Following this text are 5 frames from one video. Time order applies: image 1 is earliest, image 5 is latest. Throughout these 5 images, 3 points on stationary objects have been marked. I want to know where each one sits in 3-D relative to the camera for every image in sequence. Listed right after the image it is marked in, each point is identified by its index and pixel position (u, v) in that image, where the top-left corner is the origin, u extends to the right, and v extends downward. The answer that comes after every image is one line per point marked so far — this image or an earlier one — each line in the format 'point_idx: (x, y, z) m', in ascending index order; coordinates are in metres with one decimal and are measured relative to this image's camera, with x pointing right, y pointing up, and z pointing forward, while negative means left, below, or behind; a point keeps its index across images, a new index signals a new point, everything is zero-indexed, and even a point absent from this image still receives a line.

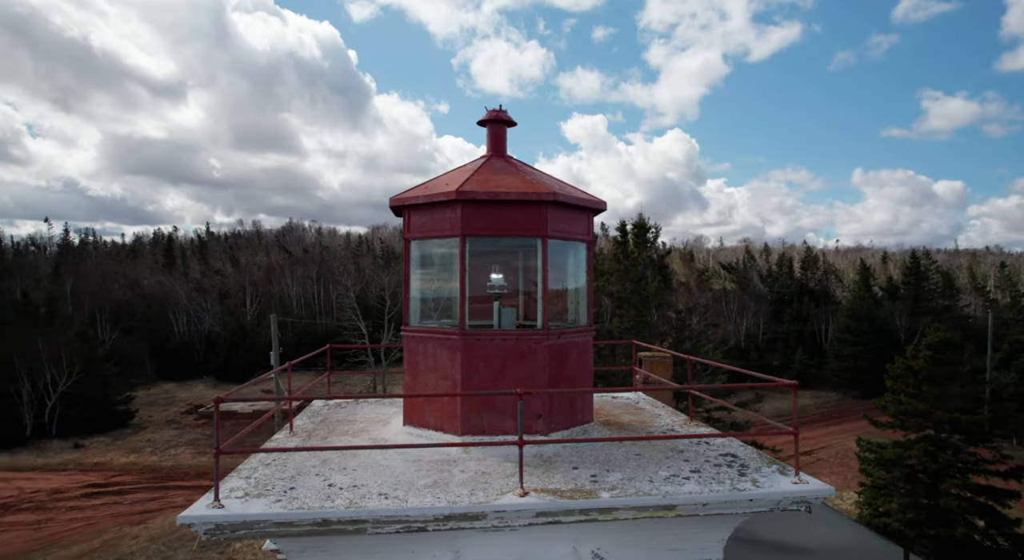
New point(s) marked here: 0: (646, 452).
0: (+1.2, -1.6, +5.6) m
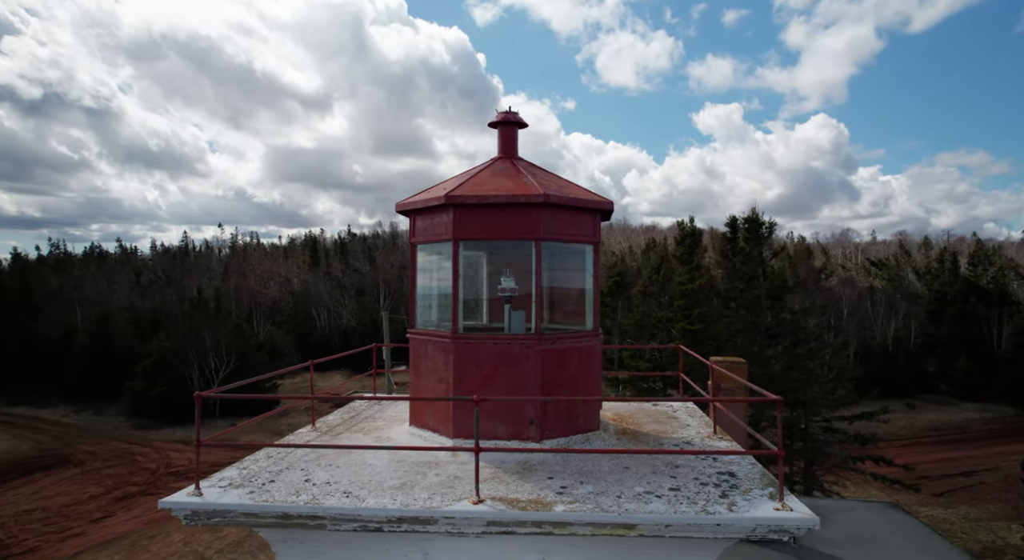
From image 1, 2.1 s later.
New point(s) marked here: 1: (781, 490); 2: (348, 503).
0: (+1.1, -1.6, +5.3) m
1: (+2.0, -1.6, +4.6) m
2: (-1.2, -1.7, +4.6) m
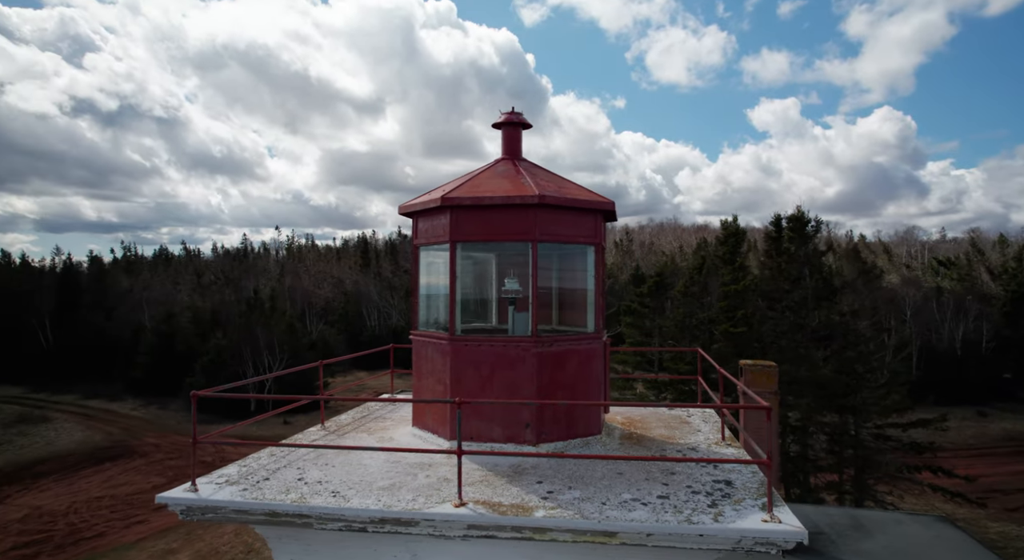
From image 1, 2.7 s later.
0: (+1.0, -1.6, +5.2) m
1: (+1.9, -1.6, +4.4) m
2: (-1.4, -1.7, +4.7) m
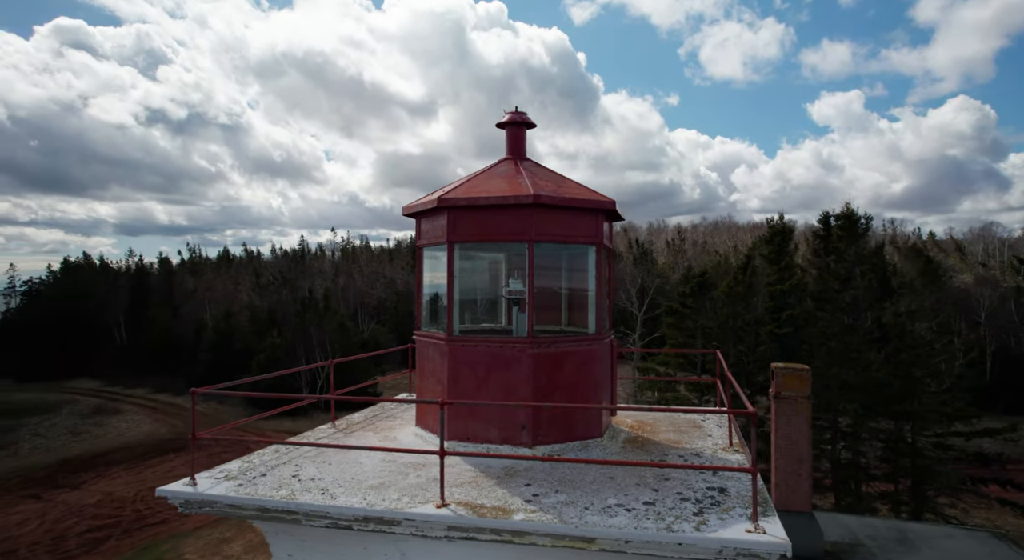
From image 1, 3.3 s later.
0: (+0.9, -1.6, +5.1) m
1: (+1.7, -1.6, +4.2) m
2: (-1.5, -1.7, +4.7) m
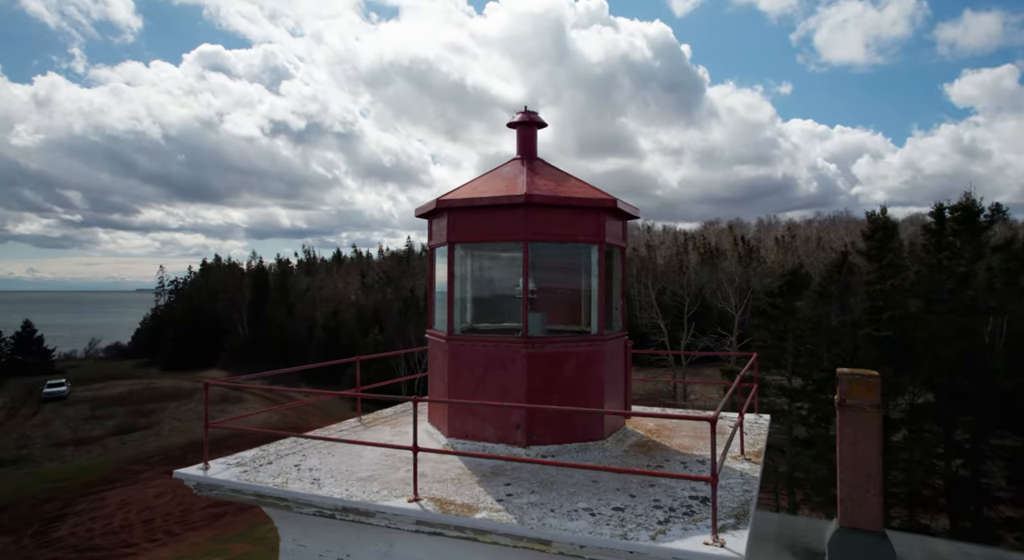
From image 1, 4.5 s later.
0: (+0.8, -1.6, +5.0) m
1: (+1.4, -1.6, +4.0) m
2: (-1.6, -1.7, +5.0) m
